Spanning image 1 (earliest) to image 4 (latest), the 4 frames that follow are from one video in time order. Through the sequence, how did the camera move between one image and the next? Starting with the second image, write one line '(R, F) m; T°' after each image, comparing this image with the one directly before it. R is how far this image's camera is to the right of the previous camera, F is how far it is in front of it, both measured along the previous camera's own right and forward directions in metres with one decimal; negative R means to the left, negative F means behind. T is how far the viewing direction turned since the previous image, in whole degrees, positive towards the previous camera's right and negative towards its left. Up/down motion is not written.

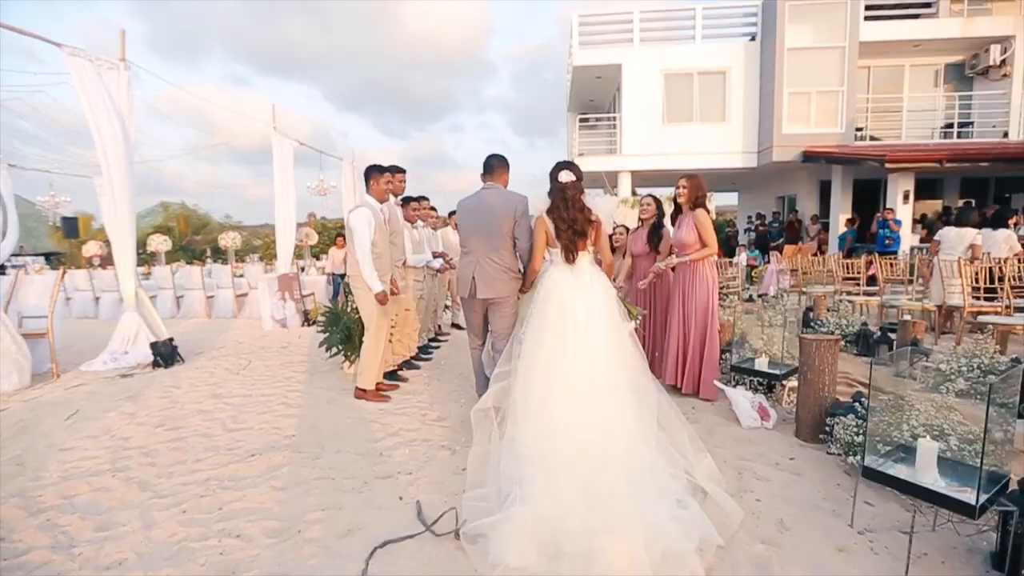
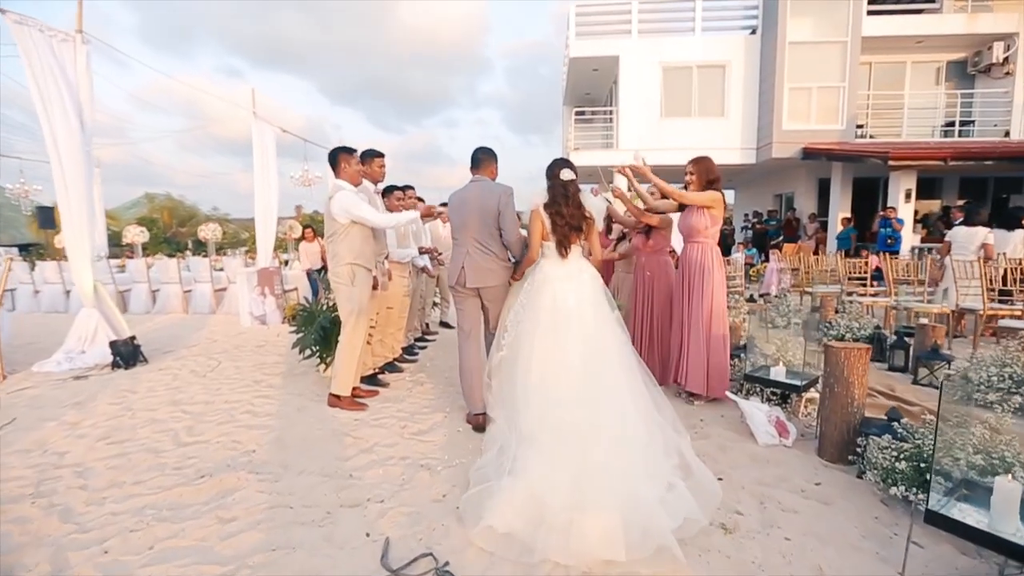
(0.0, +0.5) m; +1°
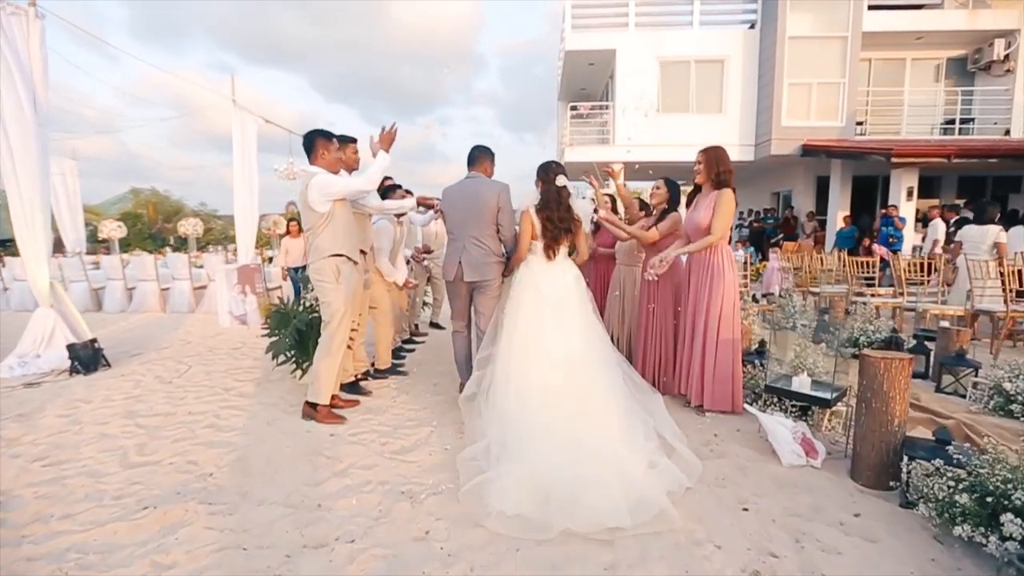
(0.0, +0.4) m; +1°
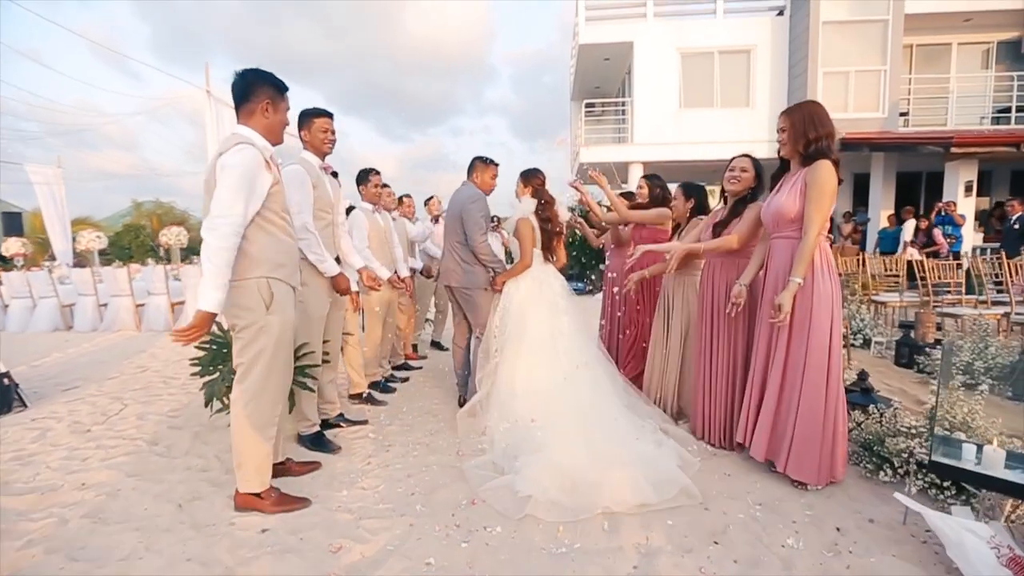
(0.0, +1.2) m; -1°
